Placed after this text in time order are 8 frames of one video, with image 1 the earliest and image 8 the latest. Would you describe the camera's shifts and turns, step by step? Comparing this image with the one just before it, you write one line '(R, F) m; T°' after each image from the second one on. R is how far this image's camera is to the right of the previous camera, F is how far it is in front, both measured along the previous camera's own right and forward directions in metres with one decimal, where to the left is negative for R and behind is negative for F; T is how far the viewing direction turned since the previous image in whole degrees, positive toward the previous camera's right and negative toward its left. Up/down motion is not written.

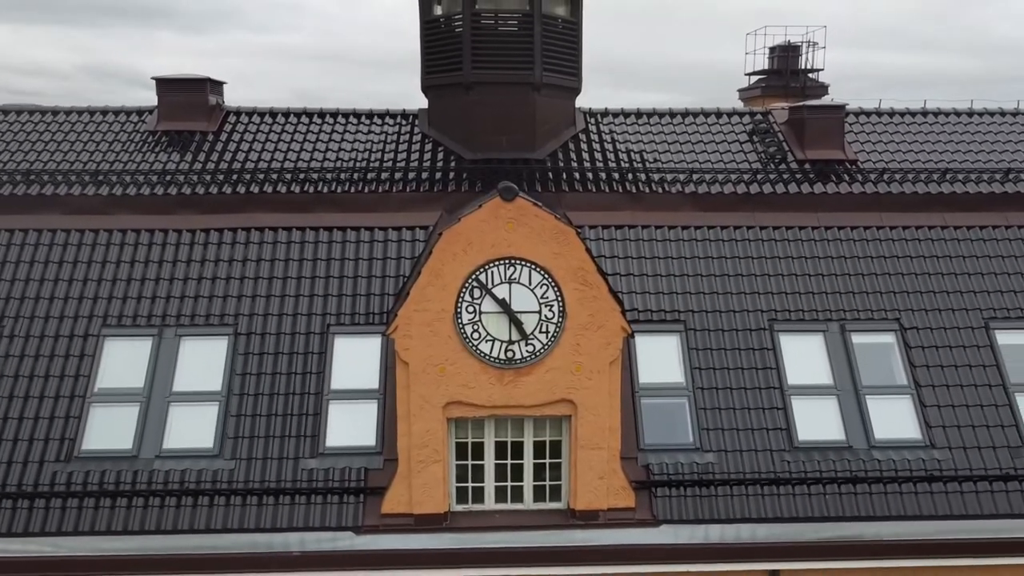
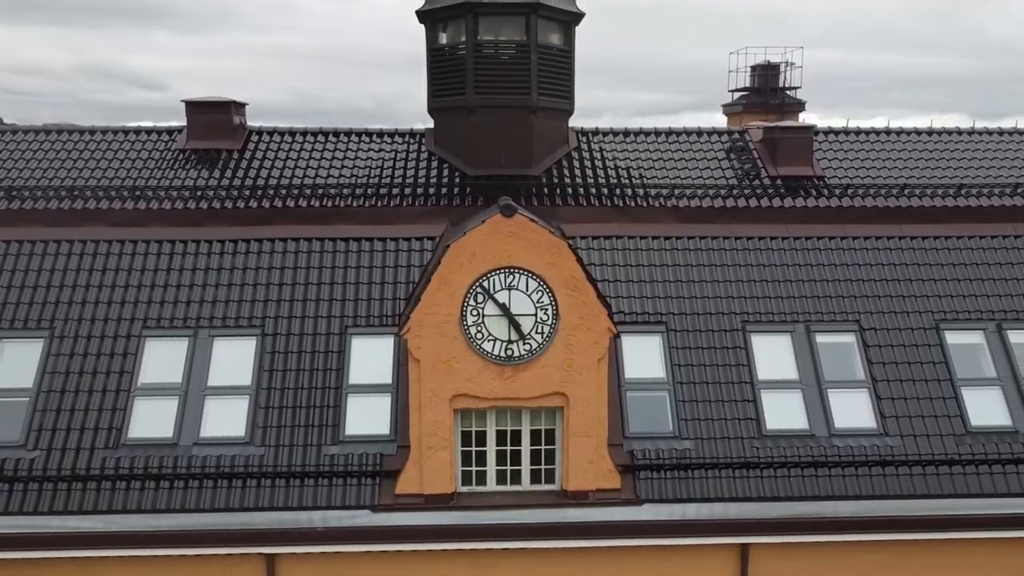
(0.0, -1.4) m; 0°
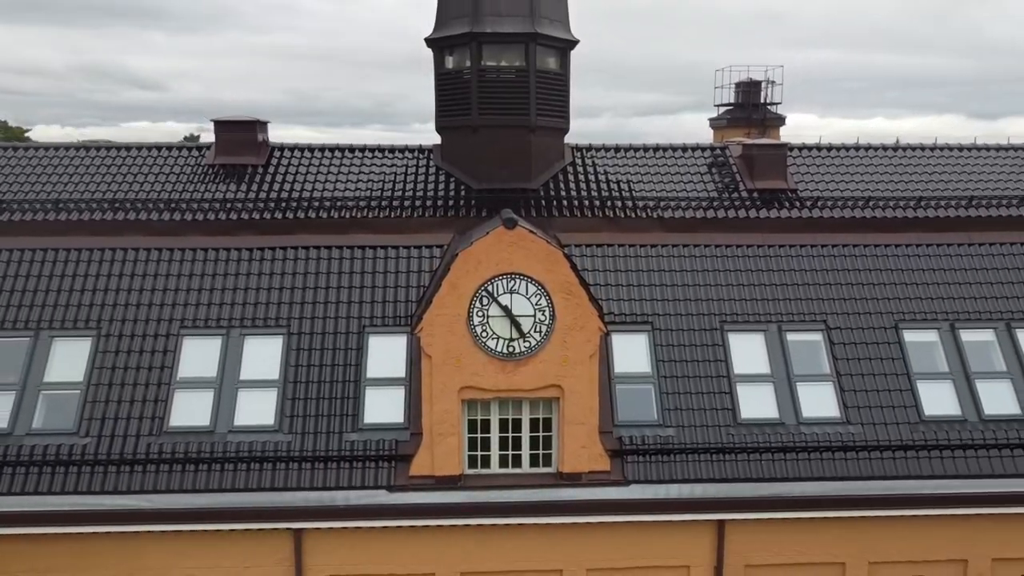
(-0.1, -1.5) m; 0°
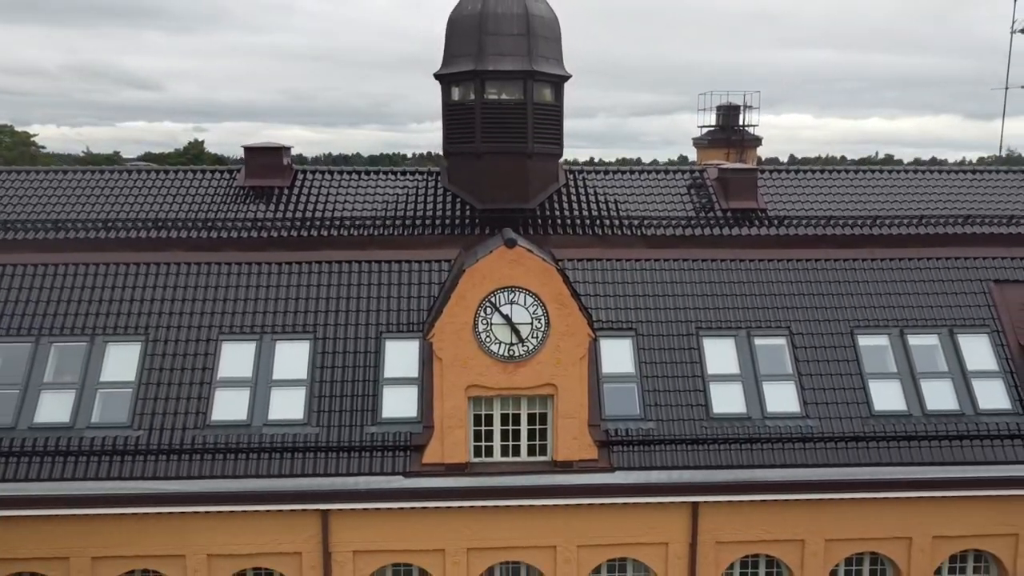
(-0.1, -2.0) m; 0°
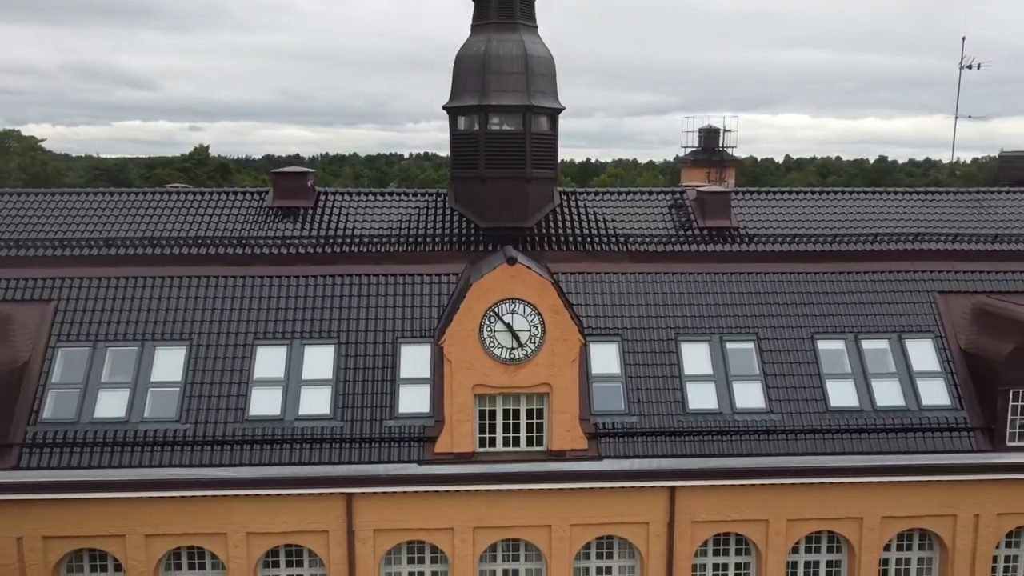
(-0.1, -2.3) m; 0°
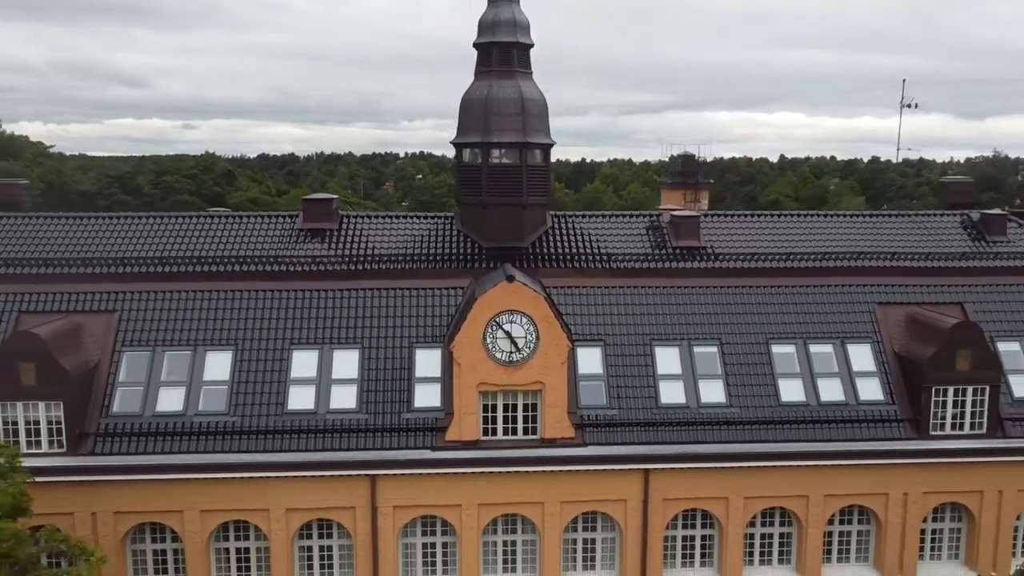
(-0.1, -3.2) m; 0°
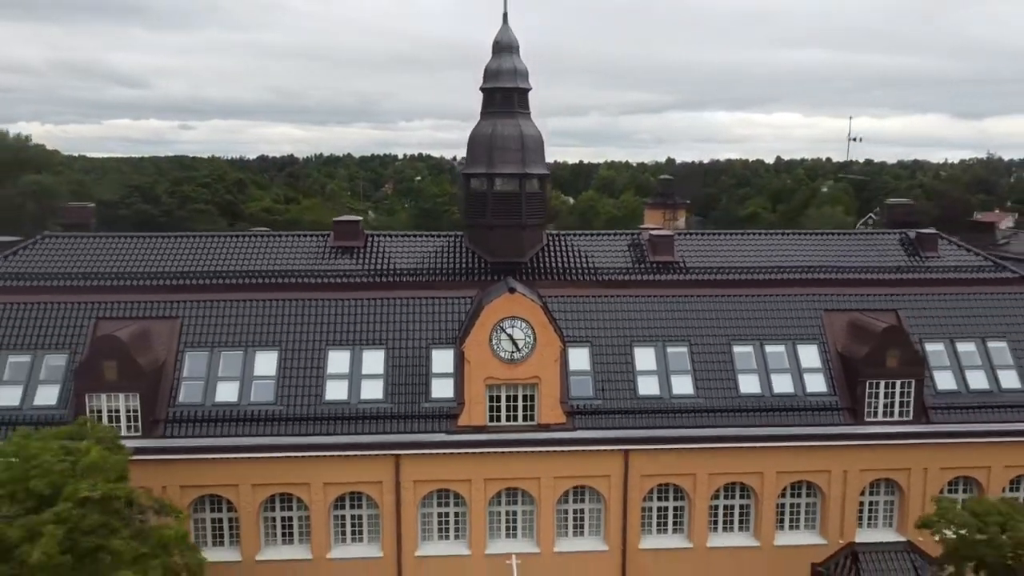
(-0.1, -4.1) m; 0°
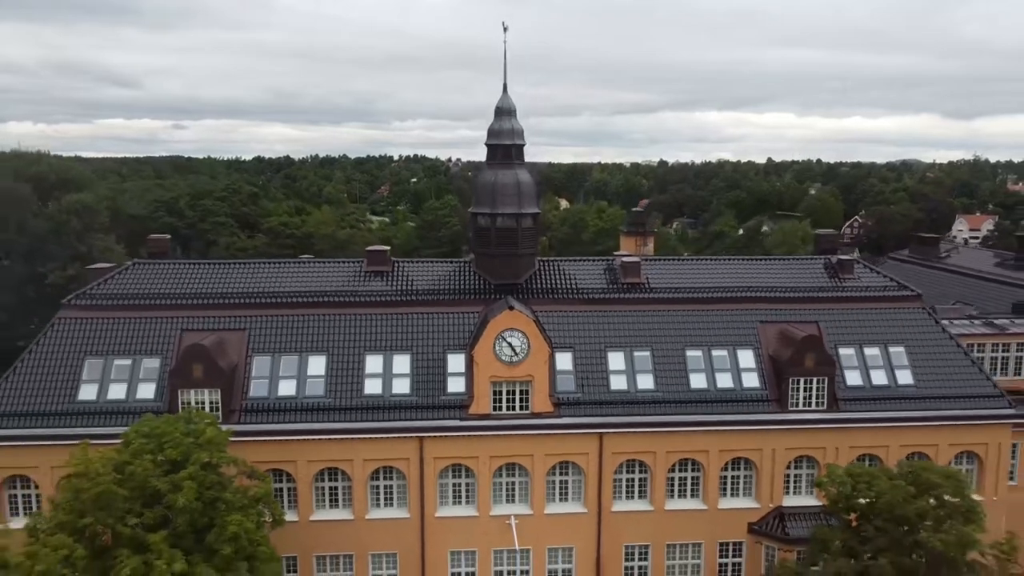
(-0.2, -6.9) m; 0°
